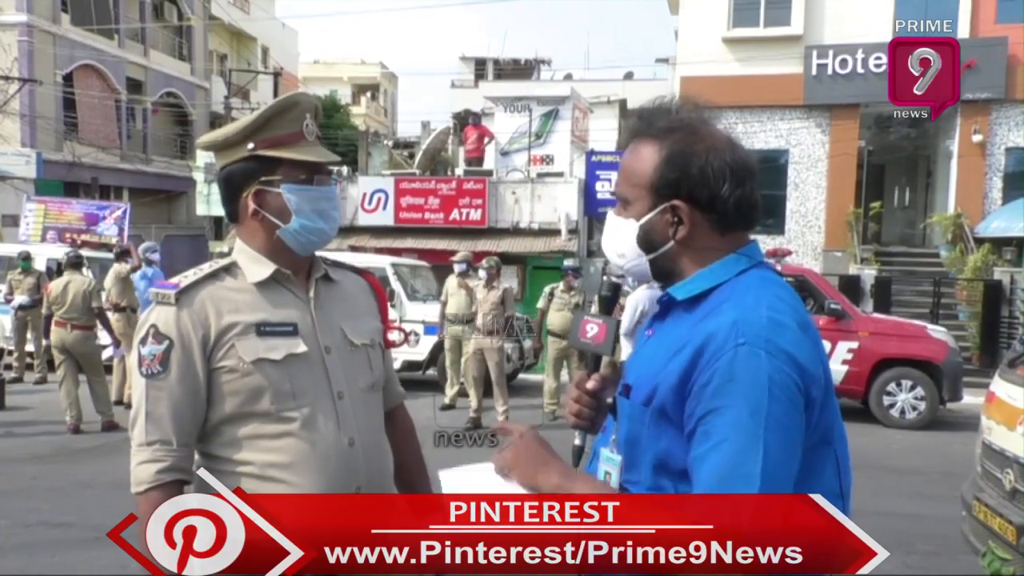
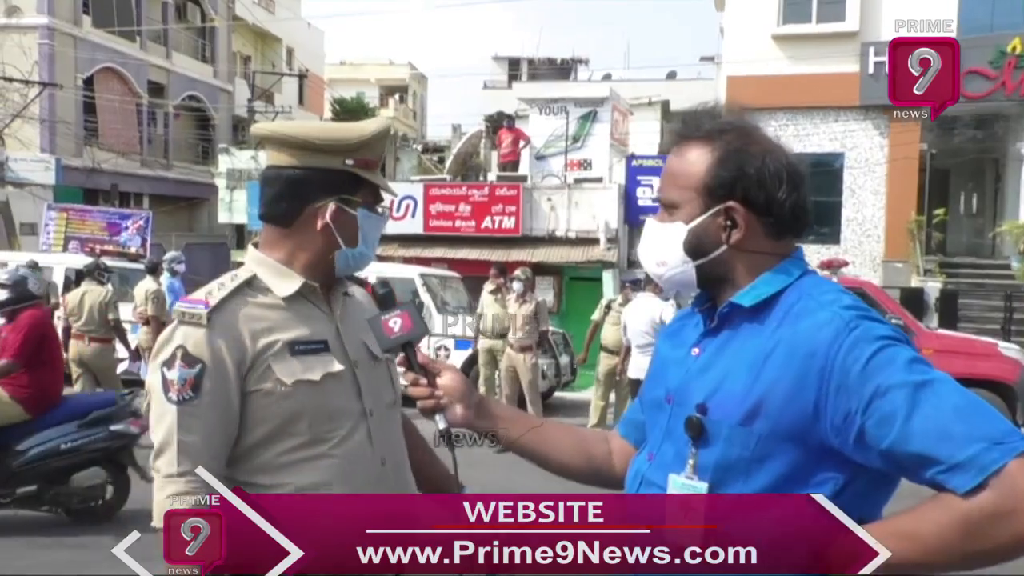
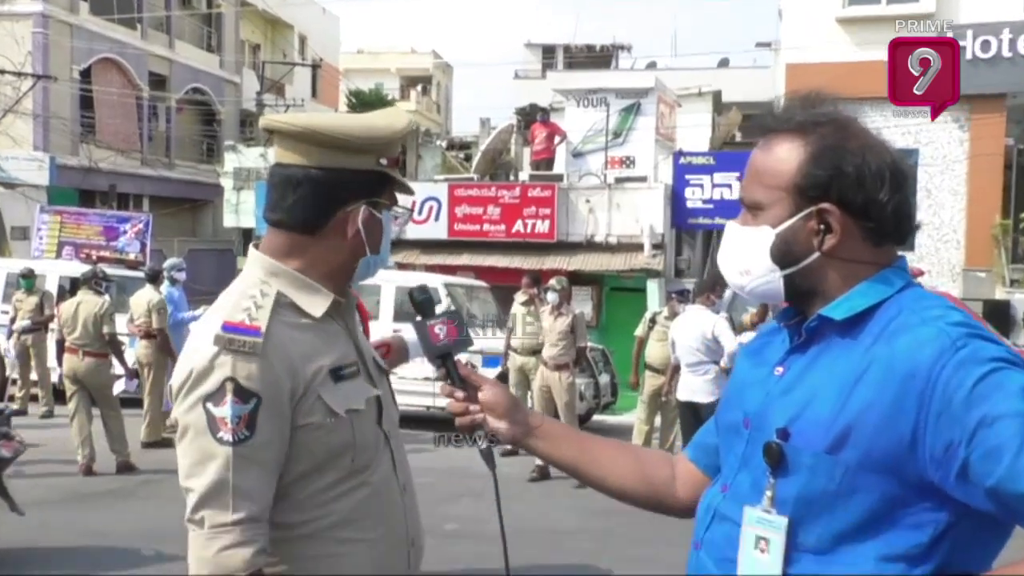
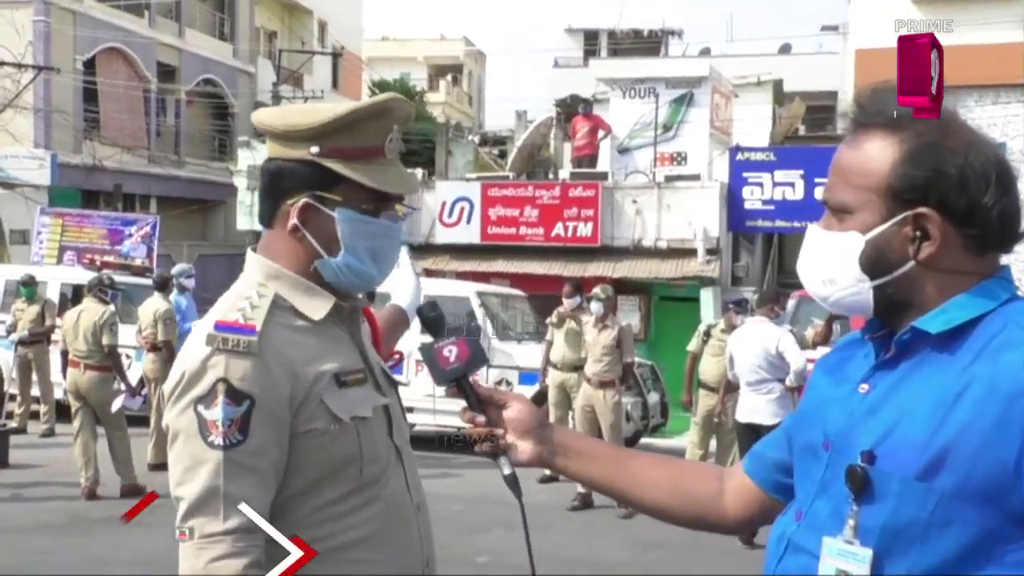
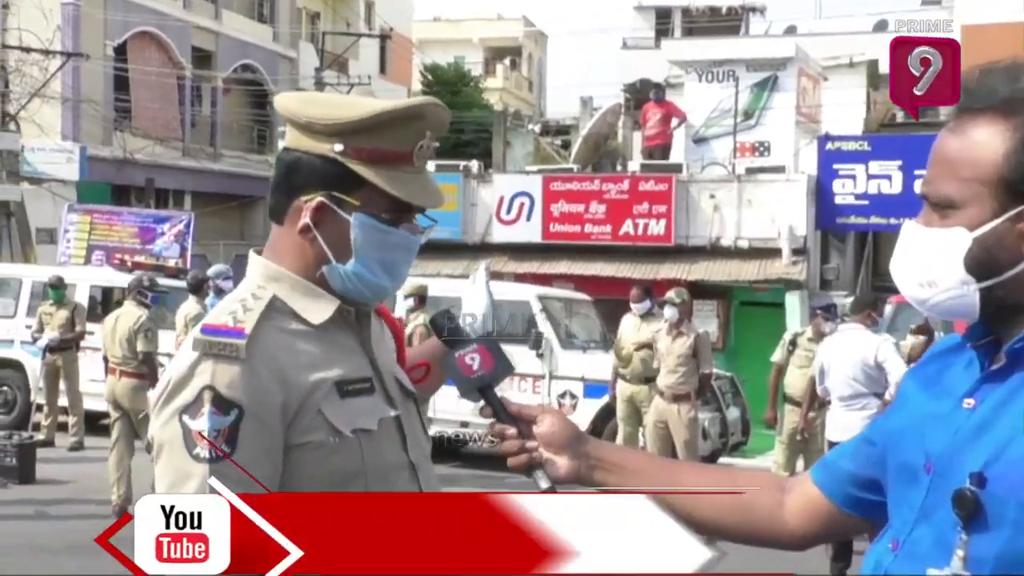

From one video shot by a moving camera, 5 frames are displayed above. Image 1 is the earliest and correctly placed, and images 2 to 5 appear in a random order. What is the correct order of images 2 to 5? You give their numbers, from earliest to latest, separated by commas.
2, 3, 4, 5
